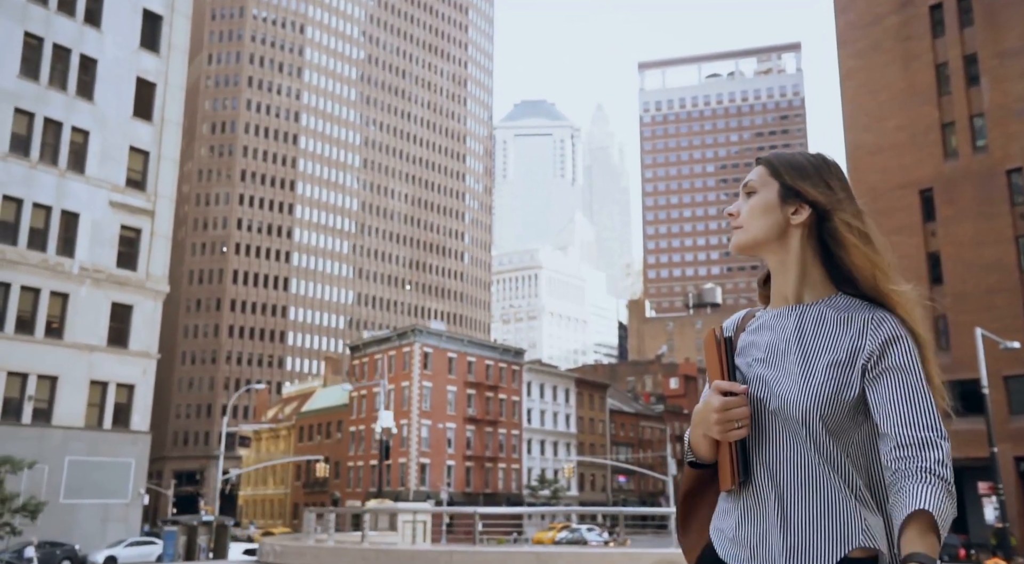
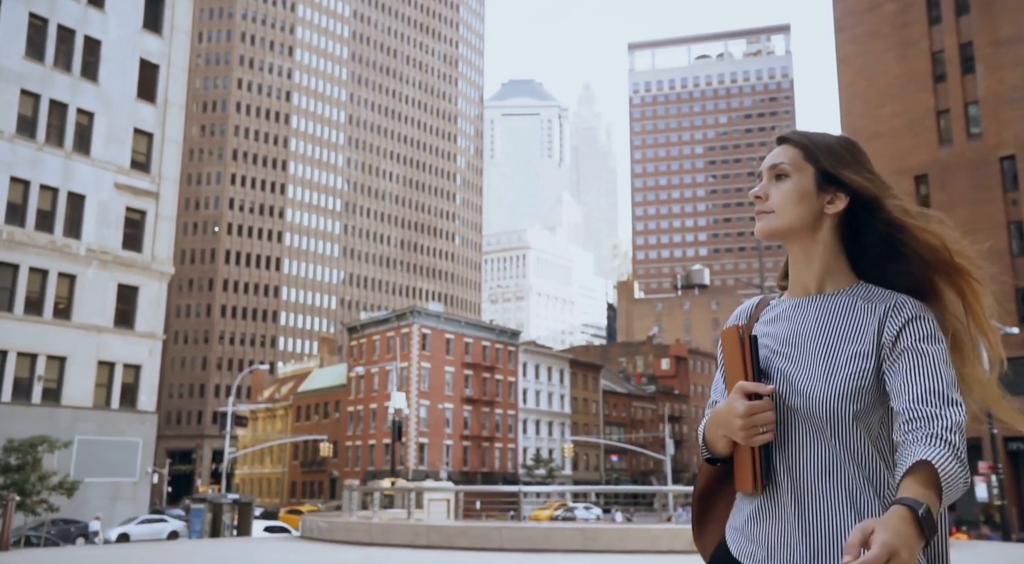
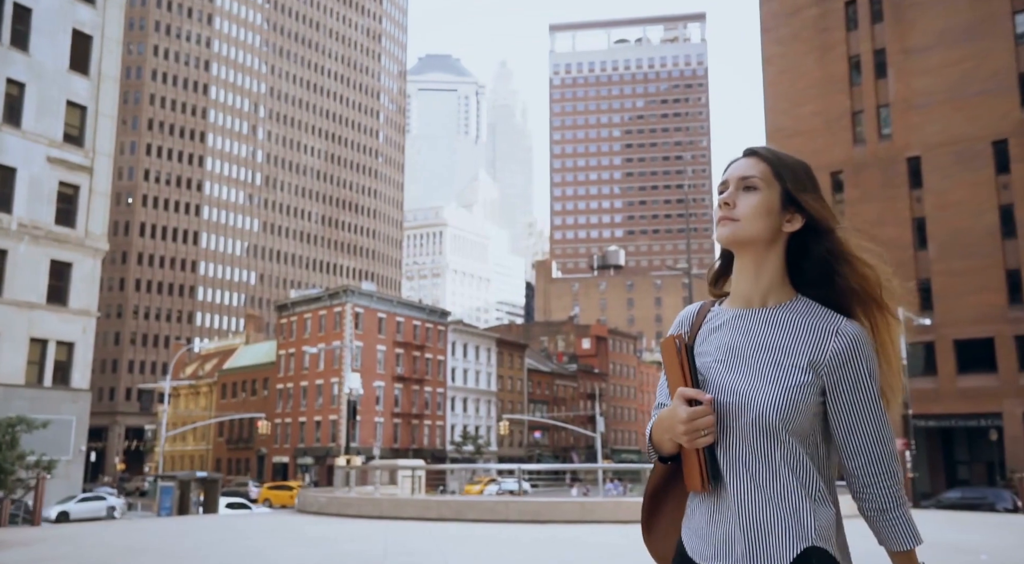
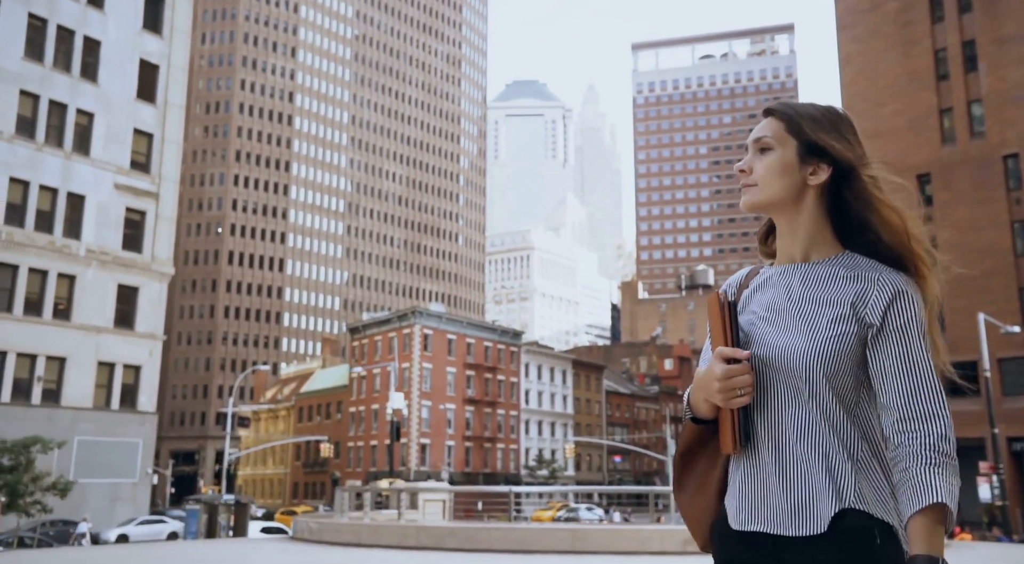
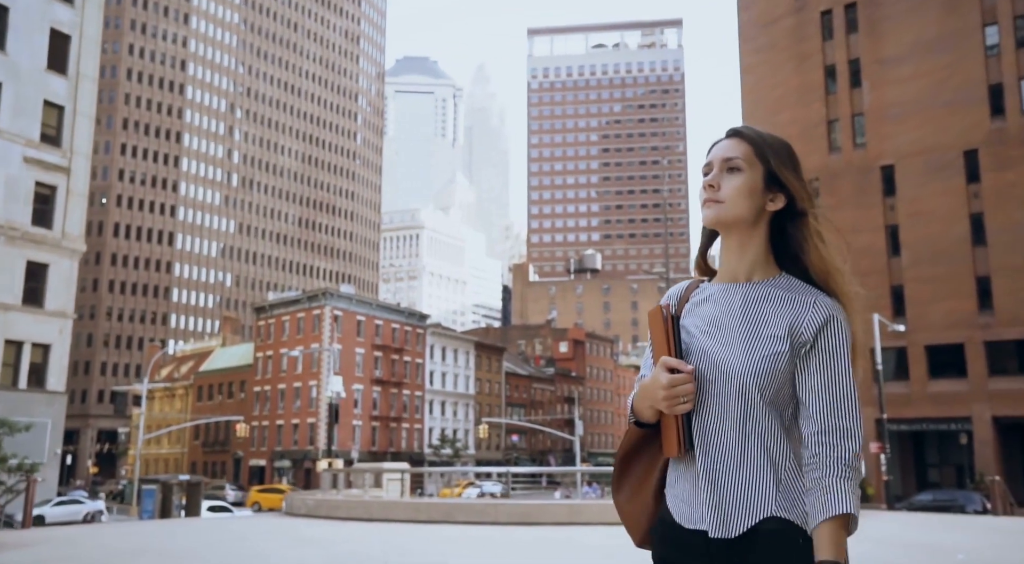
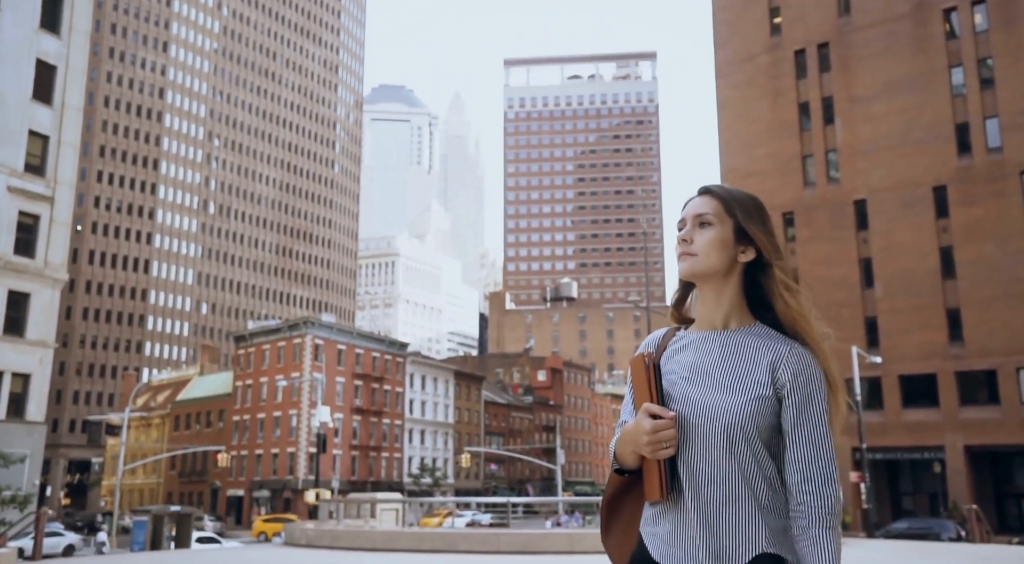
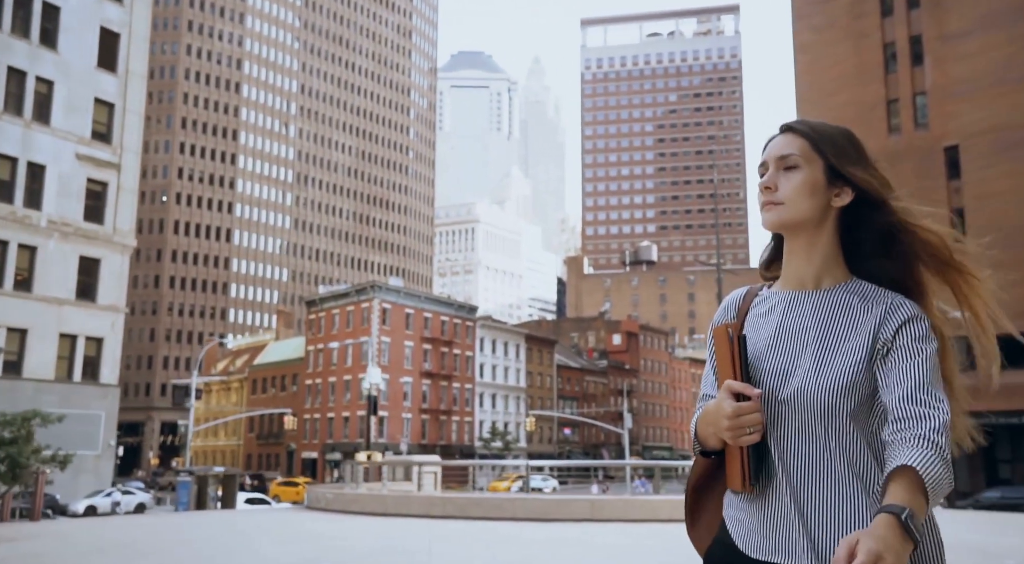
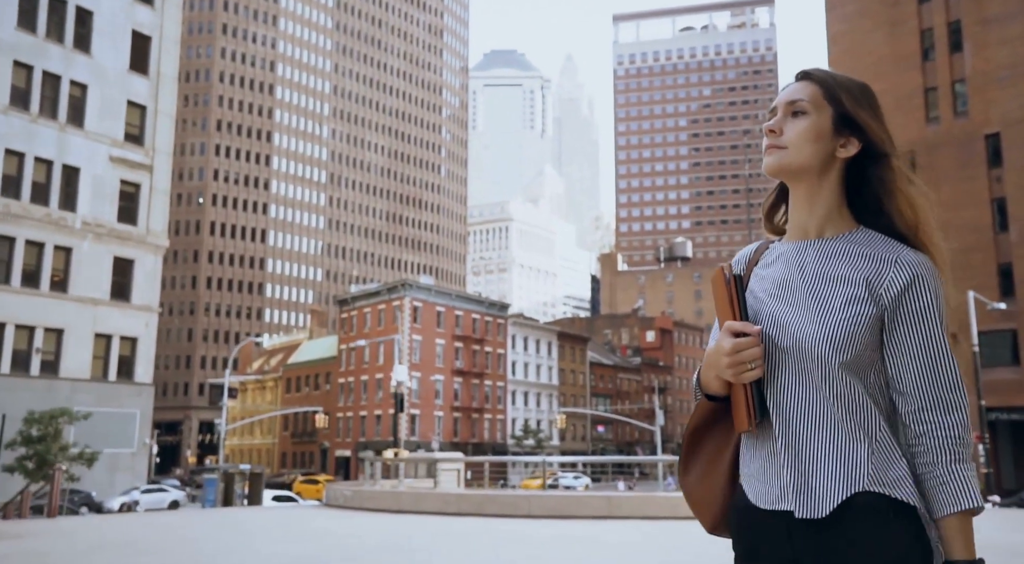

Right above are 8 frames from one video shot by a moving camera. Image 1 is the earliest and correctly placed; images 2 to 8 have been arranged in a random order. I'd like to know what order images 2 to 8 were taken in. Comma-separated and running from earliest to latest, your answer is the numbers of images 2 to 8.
4, 2, 8, 7, 3, 5, 6
